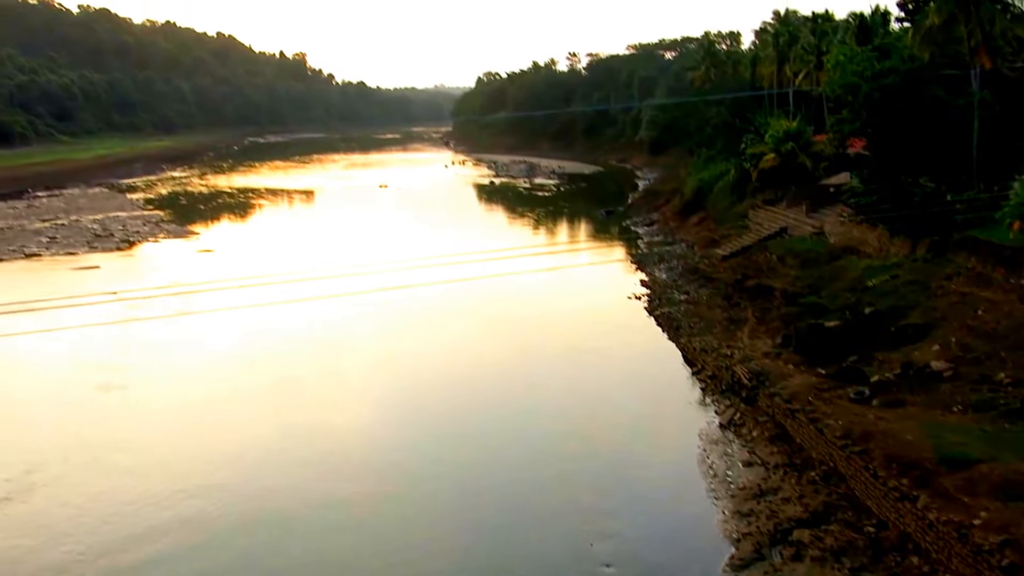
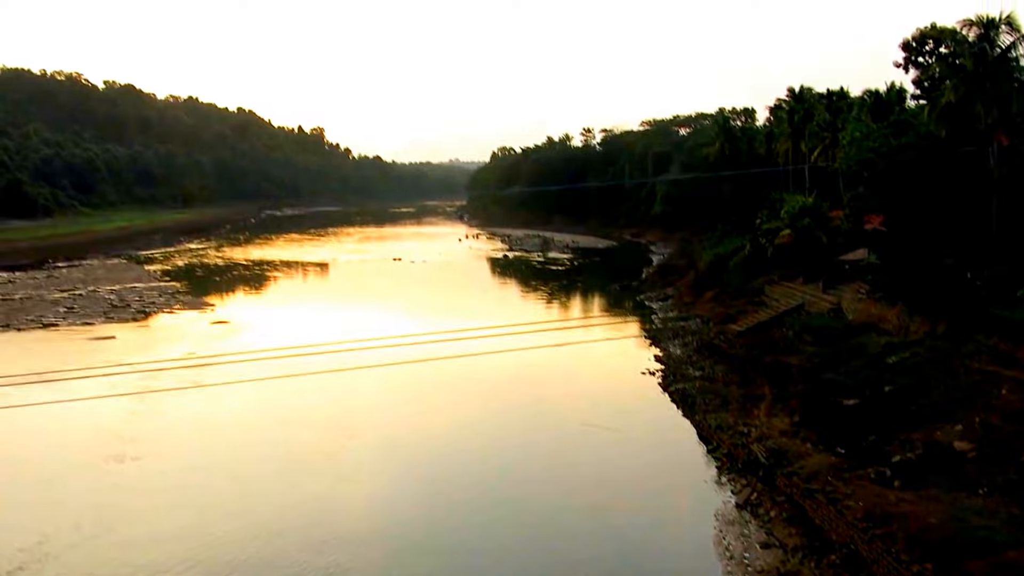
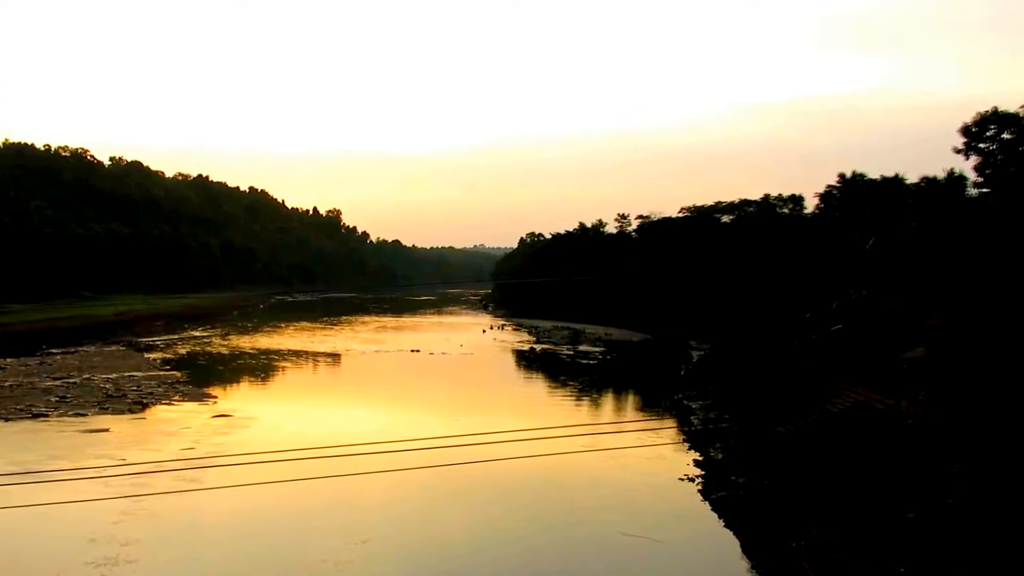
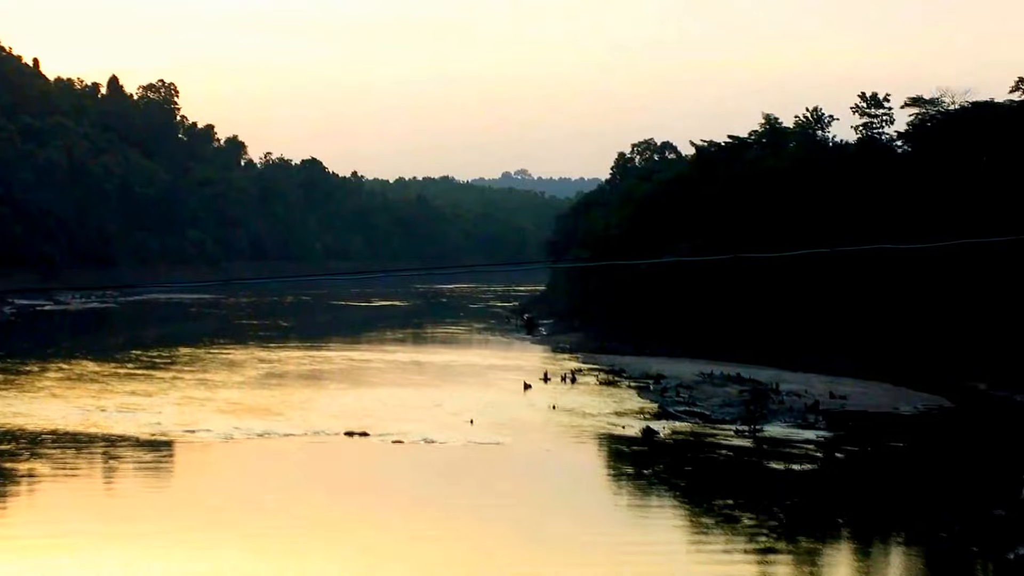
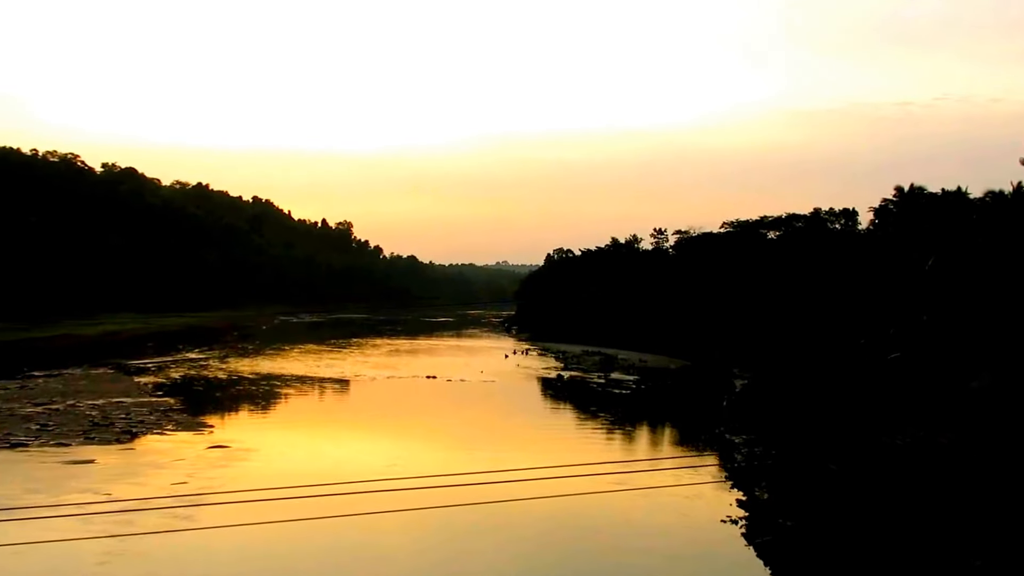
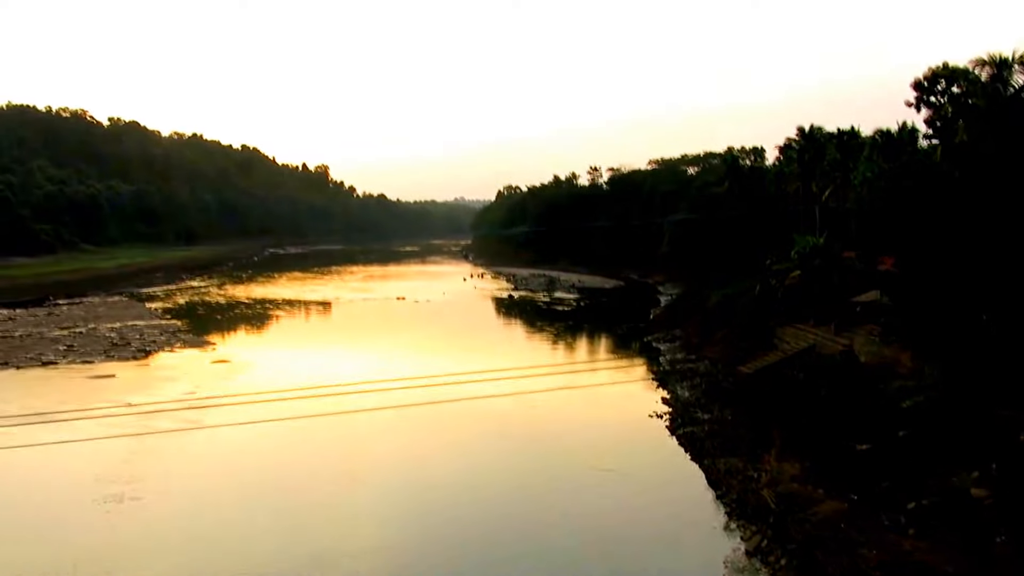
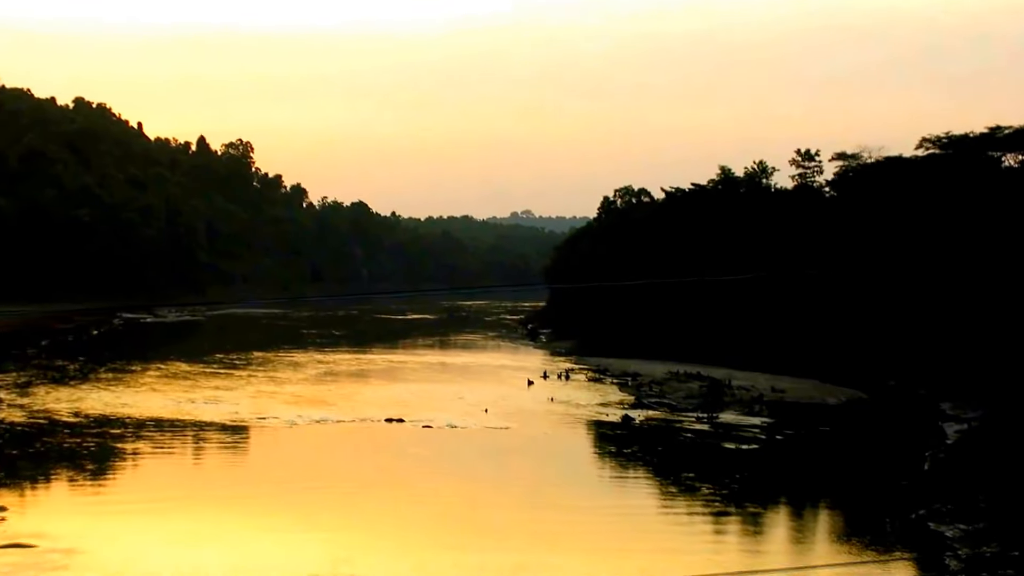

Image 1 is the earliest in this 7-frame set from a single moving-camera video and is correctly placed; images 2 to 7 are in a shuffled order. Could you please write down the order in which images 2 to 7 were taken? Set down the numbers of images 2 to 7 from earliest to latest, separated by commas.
2, 6, 3, 5, 7, 4
